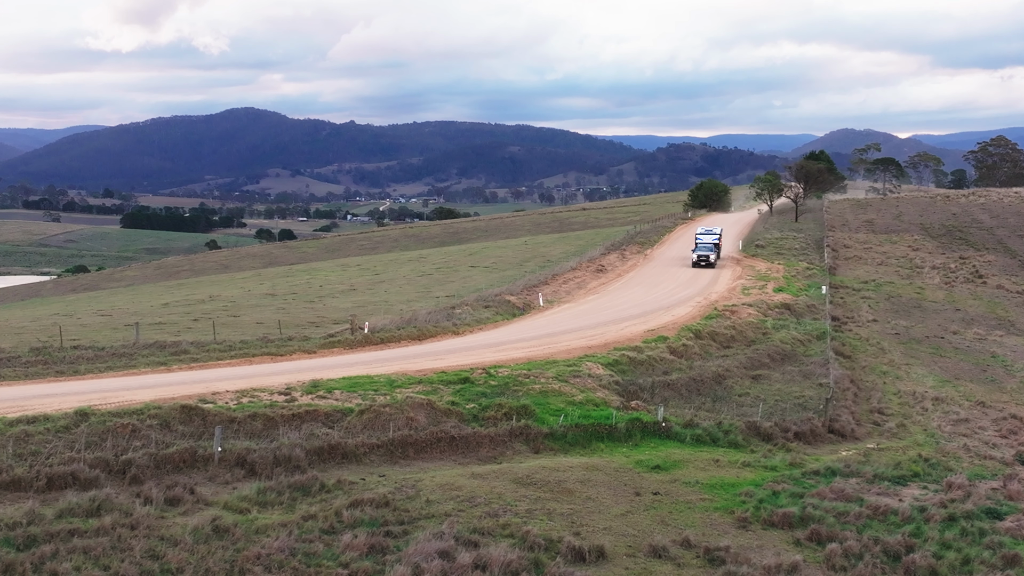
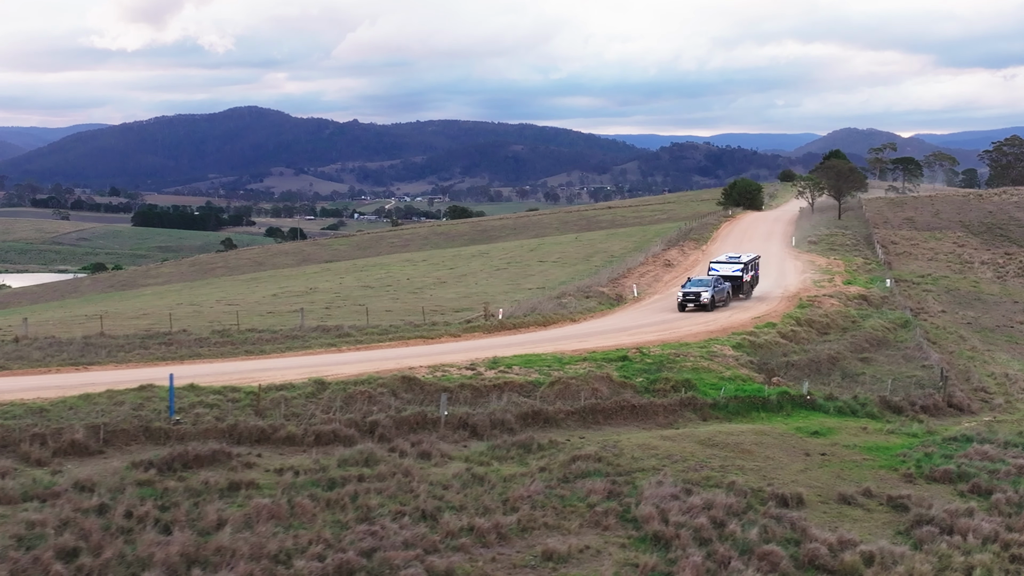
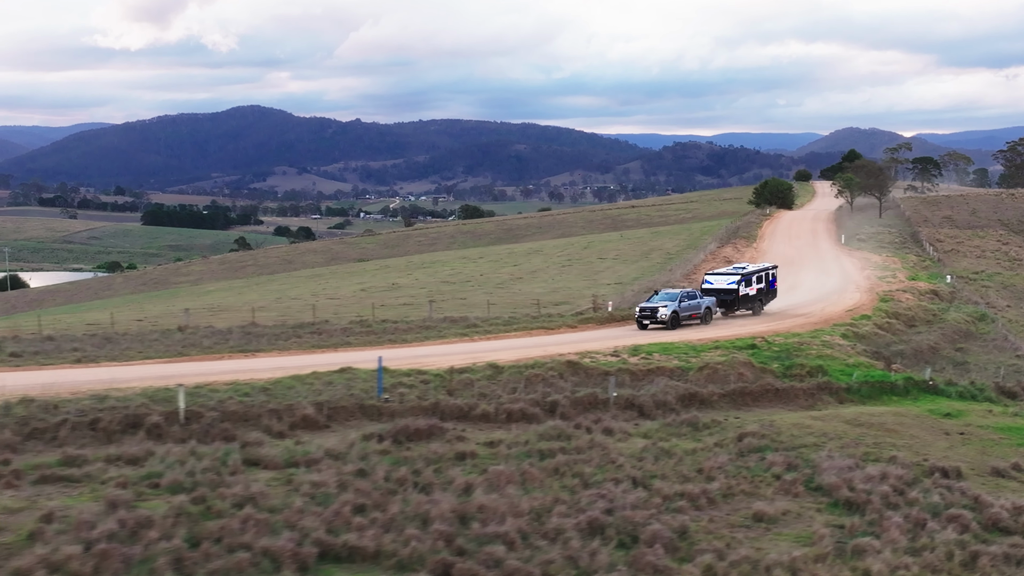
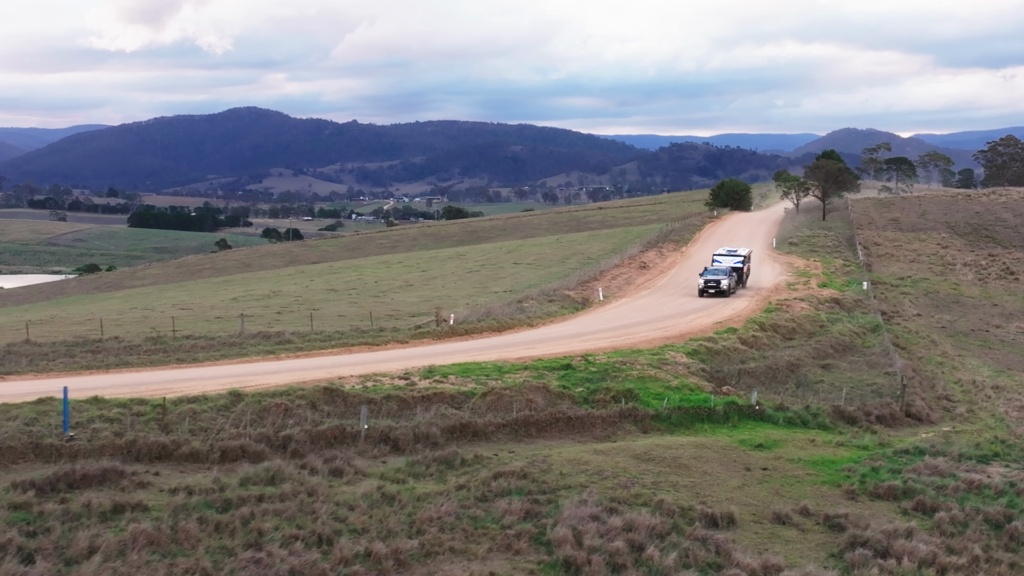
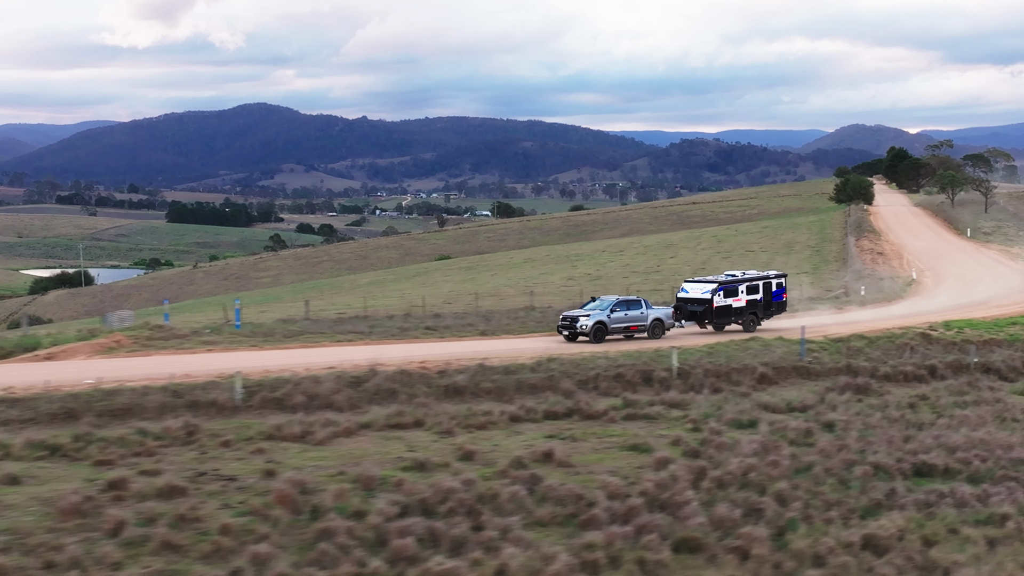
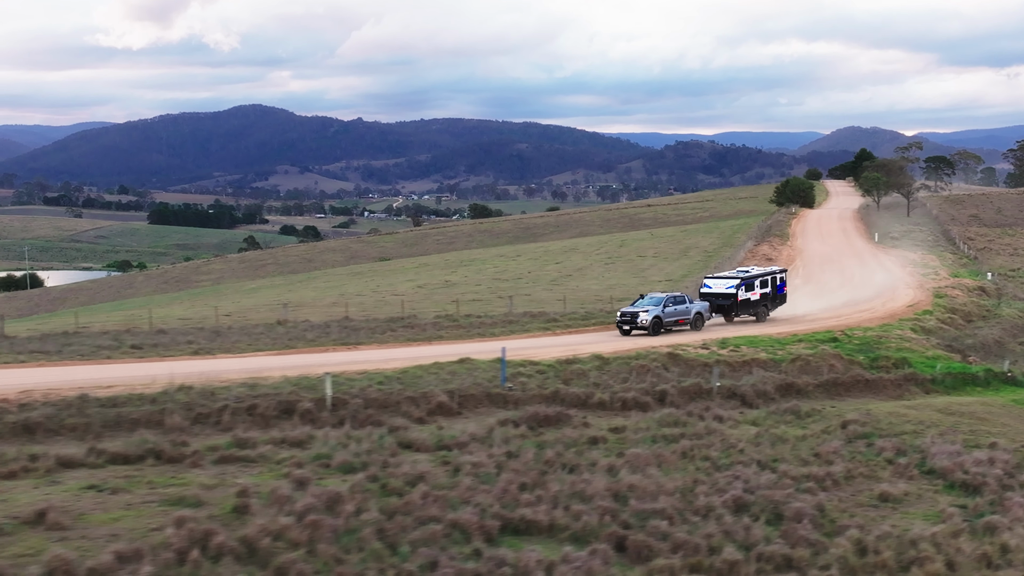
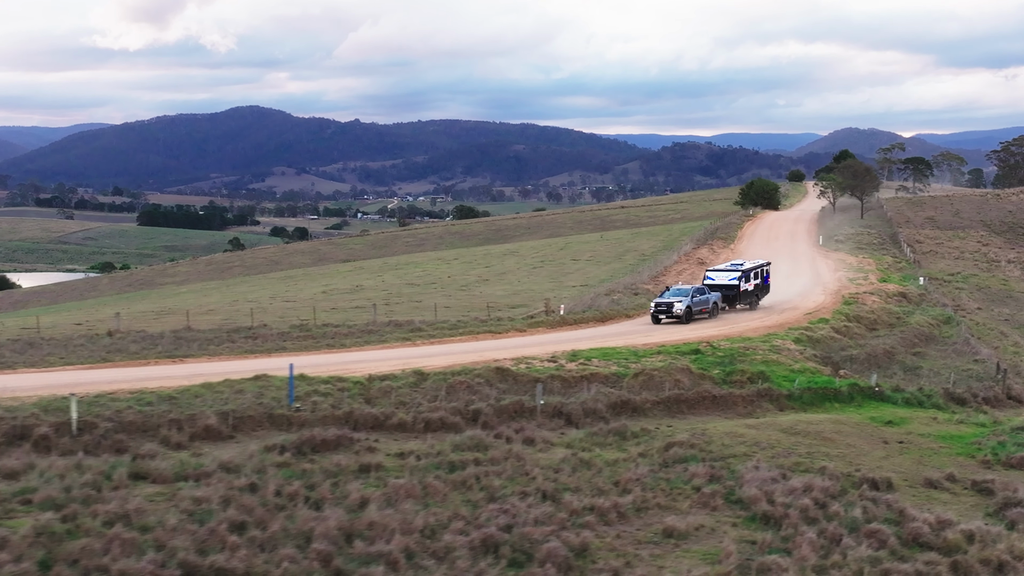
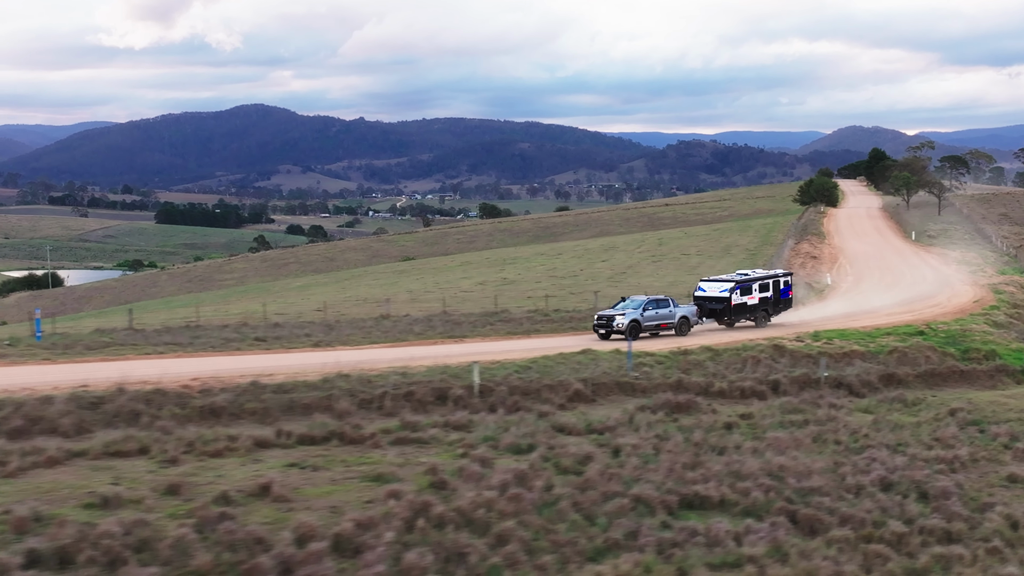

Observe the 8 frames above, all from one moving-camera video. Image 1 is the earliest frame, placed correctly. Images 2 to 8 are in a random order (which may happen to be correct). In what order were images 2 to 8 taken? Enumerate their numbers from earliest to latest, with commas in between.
4, 2, 7, 3, 6, 8, 5
